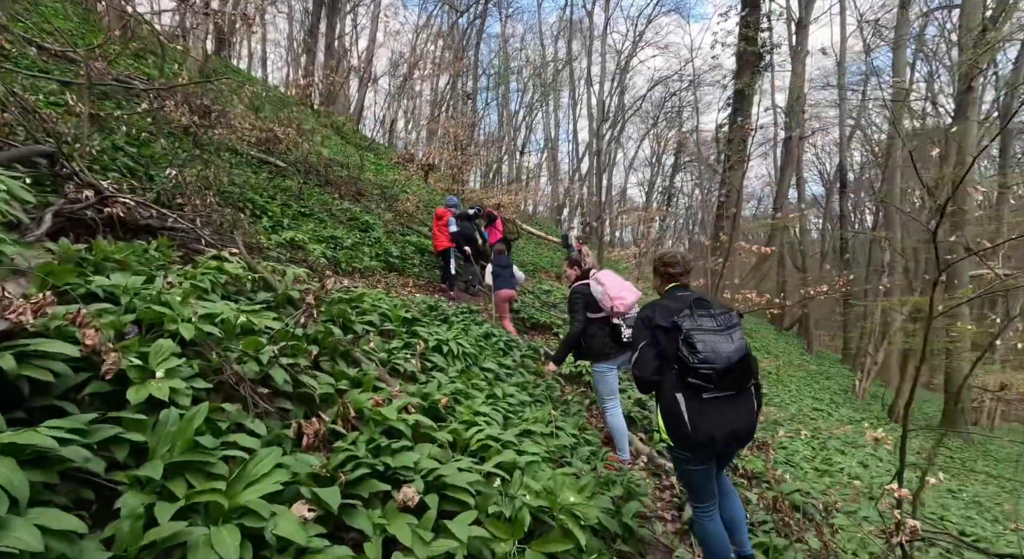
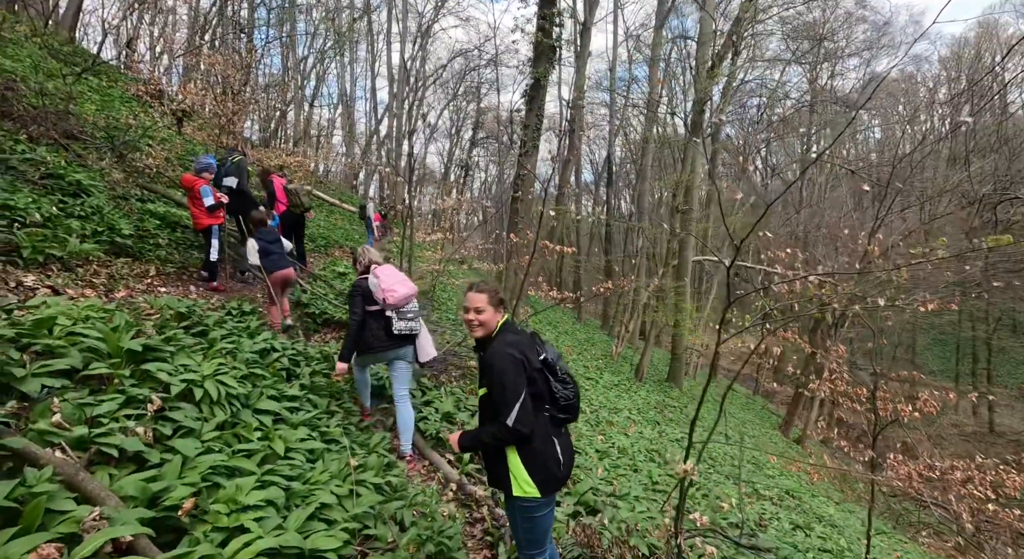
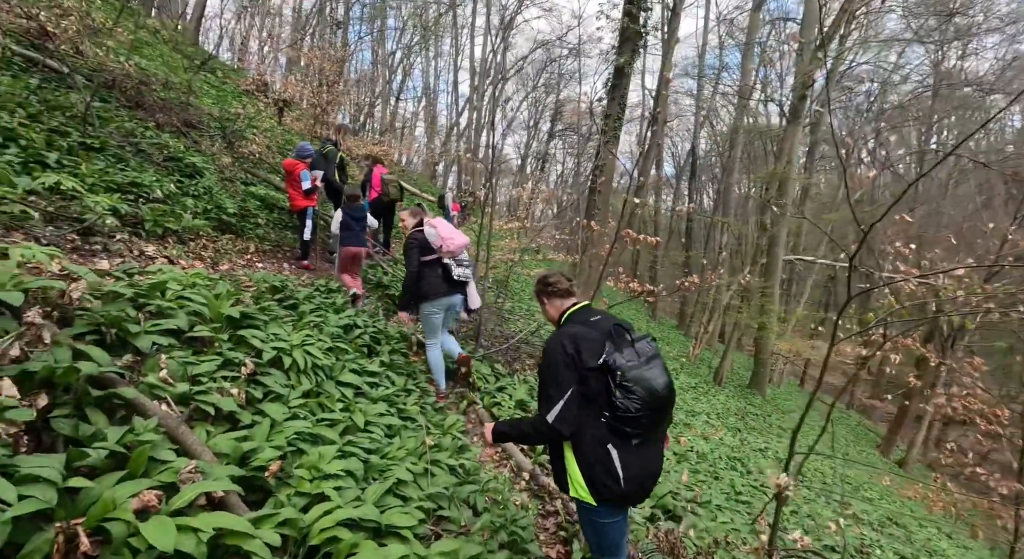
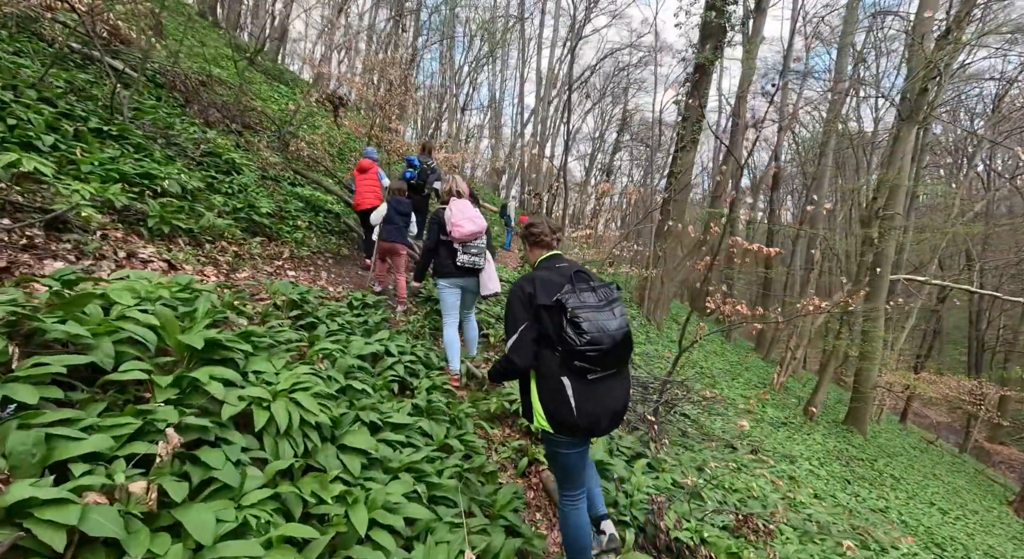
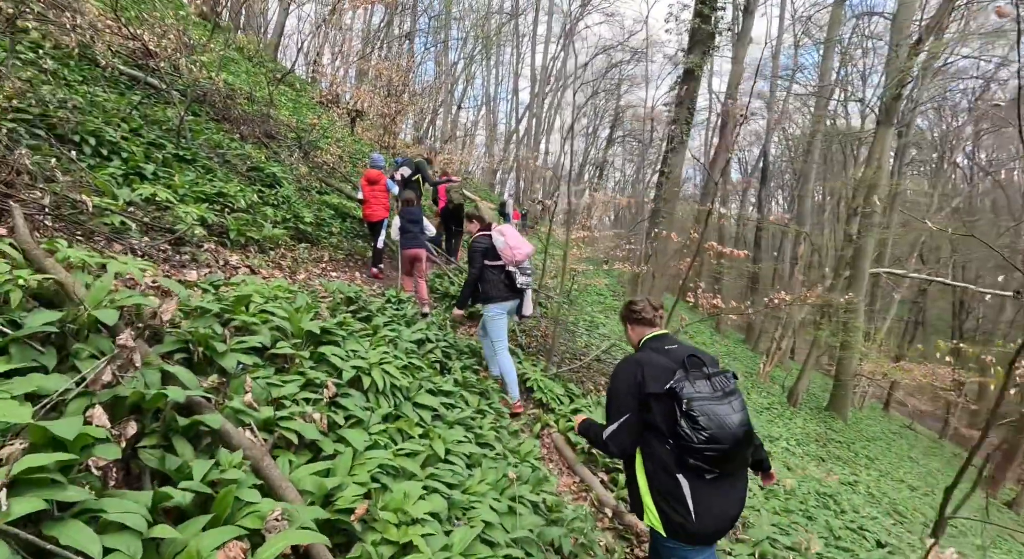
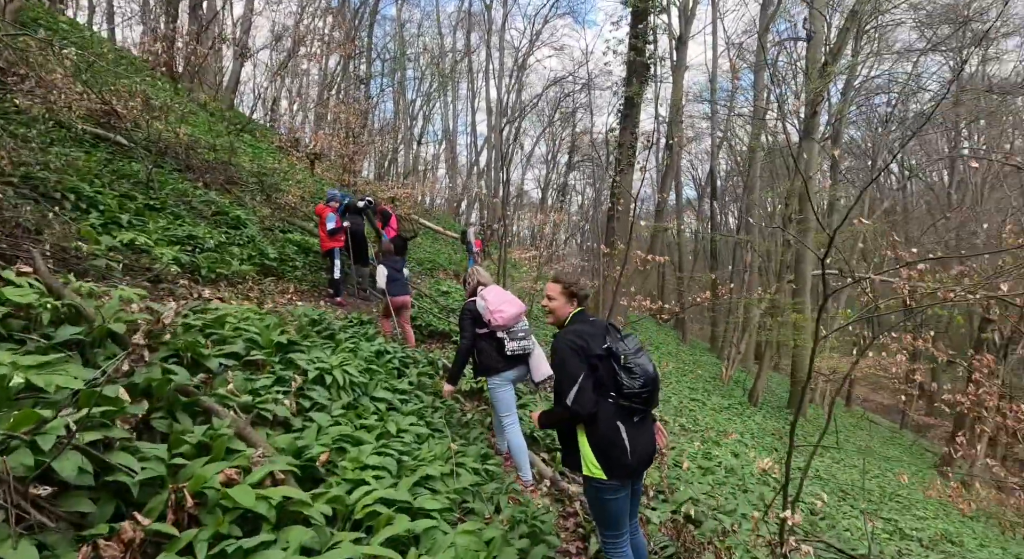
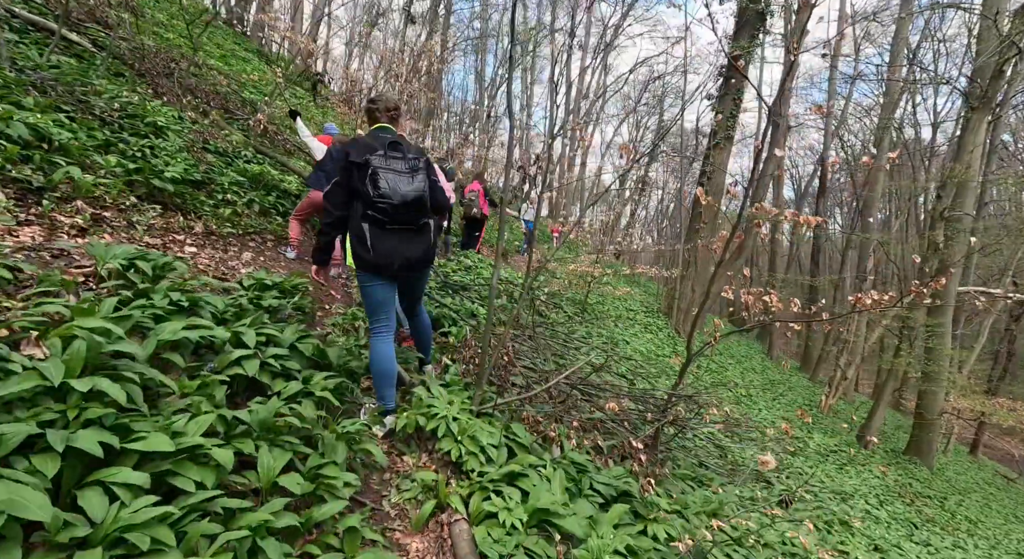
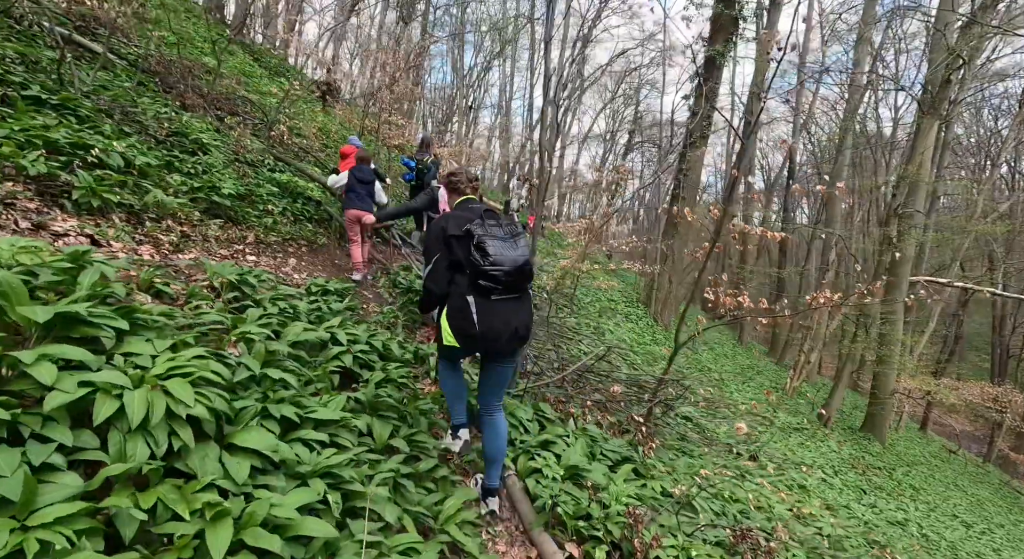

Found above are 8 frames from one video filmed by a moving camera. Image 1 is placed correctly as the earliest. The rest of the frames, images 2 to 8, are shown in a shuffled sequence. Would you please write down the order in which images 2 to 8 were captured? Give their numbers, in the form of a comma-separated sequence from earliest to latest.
6, 2, 3, 5, 4, 8, 7
